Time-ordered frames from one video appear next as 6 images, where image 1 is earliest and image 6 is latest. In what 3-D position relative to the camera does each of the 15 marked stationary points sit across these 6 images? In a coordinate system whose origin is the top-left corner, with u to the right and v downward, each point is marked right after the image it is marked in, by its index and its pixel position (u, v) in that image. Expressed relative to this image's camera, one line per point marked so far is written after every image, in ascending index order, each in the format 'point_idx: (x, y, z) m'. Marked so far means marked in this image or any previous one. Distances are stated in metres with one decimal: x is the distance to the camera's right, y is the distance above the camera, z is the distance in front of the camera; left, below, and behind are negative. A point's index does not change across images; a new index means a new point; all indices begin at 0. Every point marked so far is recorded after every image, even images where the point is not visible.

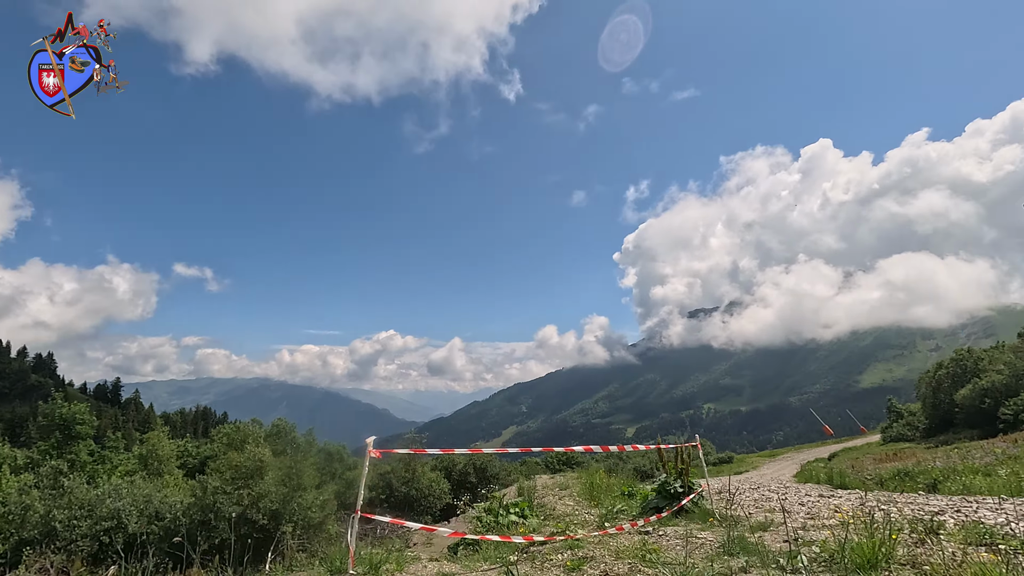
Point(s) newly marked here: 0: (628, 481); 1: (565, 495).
0: (+3.2, -5.2, +14.2) m
1: (+1.5, -5.8, +14.7) m
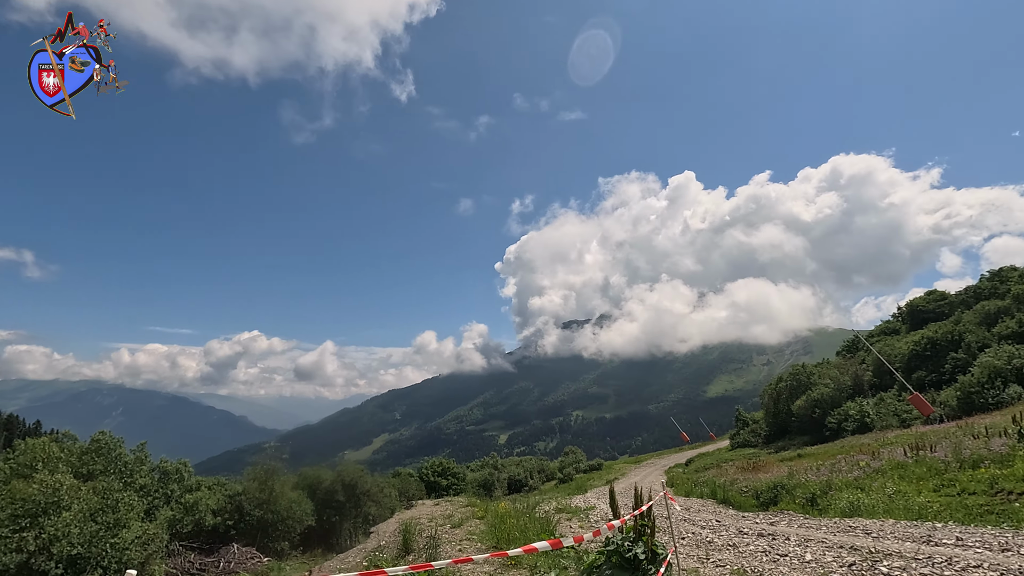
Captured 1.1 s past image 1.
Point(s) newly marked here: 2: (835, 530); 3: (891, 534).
0: (+0.8, -5.2, +11.8) m
1: (-1.0, -5.7, +11.8) m
2: (+7.1, -5.3, +11.8) m
3: (+7.6, -4.9, +10.7) m
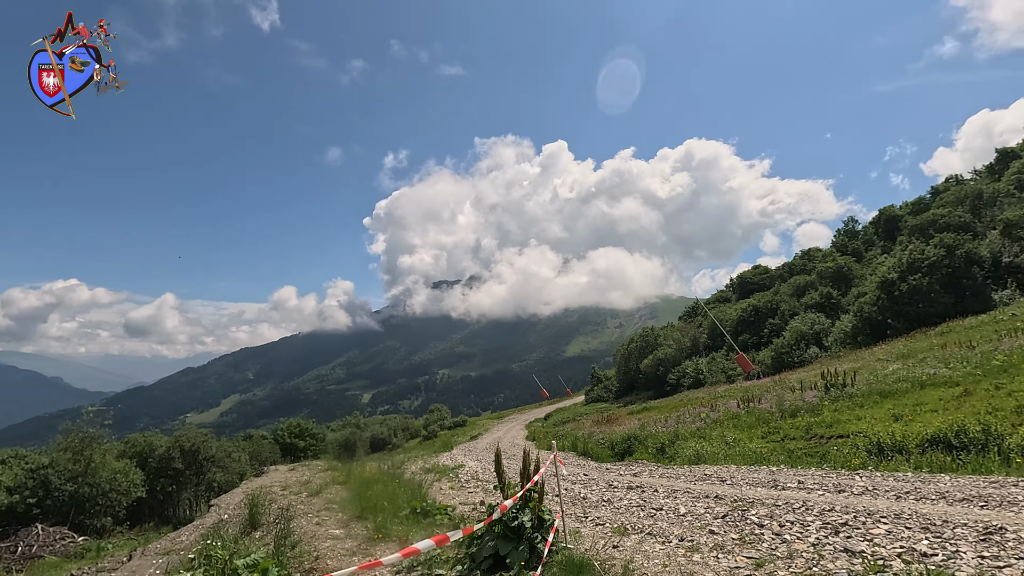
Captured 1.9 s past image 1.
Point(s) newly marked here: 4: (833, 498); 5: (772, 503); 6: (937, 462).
0: (-1.9, -4.1, +10.9) m
1: (-3.7, -4.5, +10.6) m
2: (+4.2, -4.4, +12.5) m
3: (+5.0, -4.1, +11.5) m
4: (+5.2, -3.4, +8.6) m
5: (+4.0, -3.3, +8.3) m
6: (+9.5, -3.9, +12.1) m
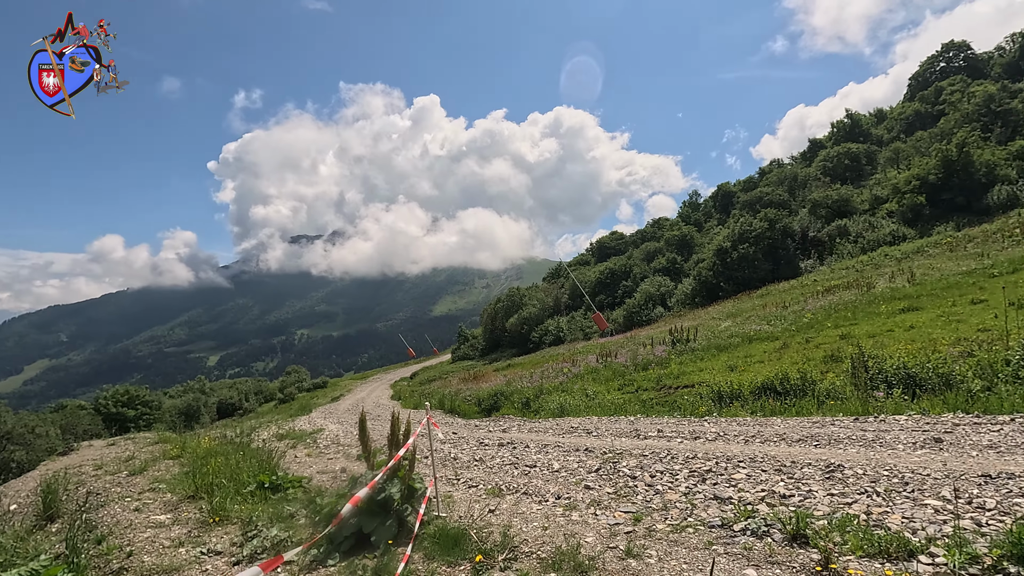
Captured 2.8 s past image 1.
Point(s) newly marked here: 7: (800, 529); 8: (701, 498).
0: (-4.4, -3.1, +9.6) m
1: (-6.1, -3.5, +8.9) m
2: (+1.2, -3.4, +12.7) m
3: (+2.1, -3.2, +11.9) m
4: (+3.0, -2.7, +9.1) m
5: (+2.0, -2.6, +8.5) m
6: (+6.4, -3.0, +13.5) m
7: (+2.4, -2.0, +4.5) m
8: (+2.0, -2.3, +5.7) m
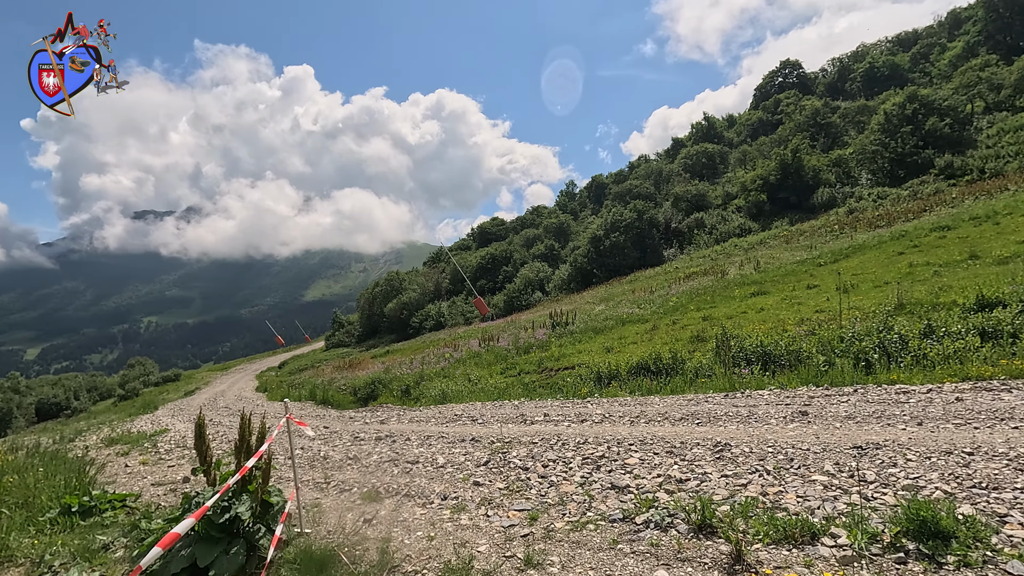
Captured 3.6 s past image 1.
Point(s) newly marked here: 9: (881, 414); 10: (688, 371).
0: (-6.3, -2.8, +7.8) m
1: (-7.7, -3.1, +6.7) m
2: (-1.5, -3.0, +12.0) m
3: (-0.4, -2.8, +11.4) m
4: (+1.1, -2.3, +8.8) m
5: (+0.2, -2.3, +8.1) m
6: (+3.4, -2.6, +14.0) m
7: (+1.5, -1.8, +4.2) m
8: (+0.9, -2.0, +5.4) m
9: (+5.1, -1.7, +7.3) m
10: (+5.0, -2.3, +15.1) m
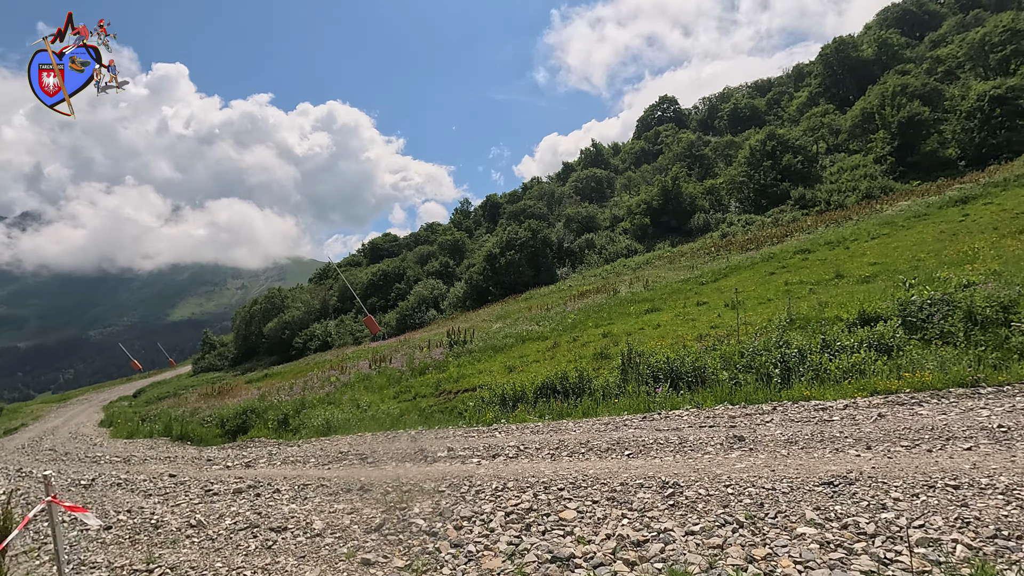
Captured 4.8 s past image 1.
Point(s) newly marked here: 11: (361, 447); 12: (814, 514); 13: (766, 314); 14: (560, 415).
0: (-7.3, -2.8, +5.0) m
1: (-8.5, -3.2, +3.6) m
2: (-3.5, -3.2, +10.0) m
3: (-2.3, -3.0, +9.7) m
4: (-0.3, -2.5, +7.5) m
5: (-1.0, -2.5, +6.6) m
6: (+1.0, -2.9, +12.9) m
7: (+1.0, -1.8, +3.0) m
8: (+0.2, -2.1, +4.0) m
9: (+3.9, -1.9, +6.8) m
10: (+2.3, -2.8, +14.4) m
11: (-3.2, -3.4, +11.3) m
12: (+2.3, -1.7, +4.1) m
13: (+9.1, -0.9, +19.3) m
14: (+1.1, -2.9, +12.5) m
